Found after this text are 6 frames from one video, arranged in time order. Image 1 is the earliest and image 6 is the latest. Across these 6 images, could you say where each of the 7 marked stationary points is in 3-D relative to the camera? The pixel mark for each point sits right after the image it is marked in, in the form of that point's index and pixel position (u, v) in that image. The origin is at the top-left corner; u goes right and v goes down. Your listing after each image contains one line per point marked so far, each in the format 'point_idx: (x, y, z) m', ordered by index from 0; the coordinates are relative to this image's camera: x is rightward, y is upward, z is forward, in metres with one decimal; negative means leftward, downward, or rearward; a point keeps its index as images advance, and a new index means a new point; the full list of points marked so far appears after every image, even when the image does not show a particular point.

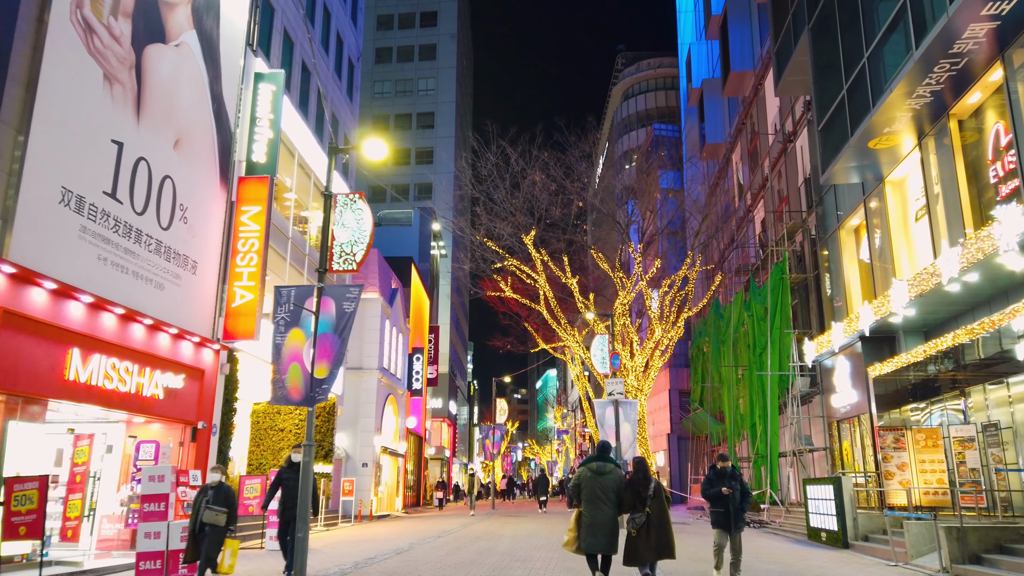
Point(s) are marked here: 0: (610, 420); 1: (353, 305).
0: (+2.2, -2.9, +16.2) m
1: (-1.9, -0.2, +8.8) m
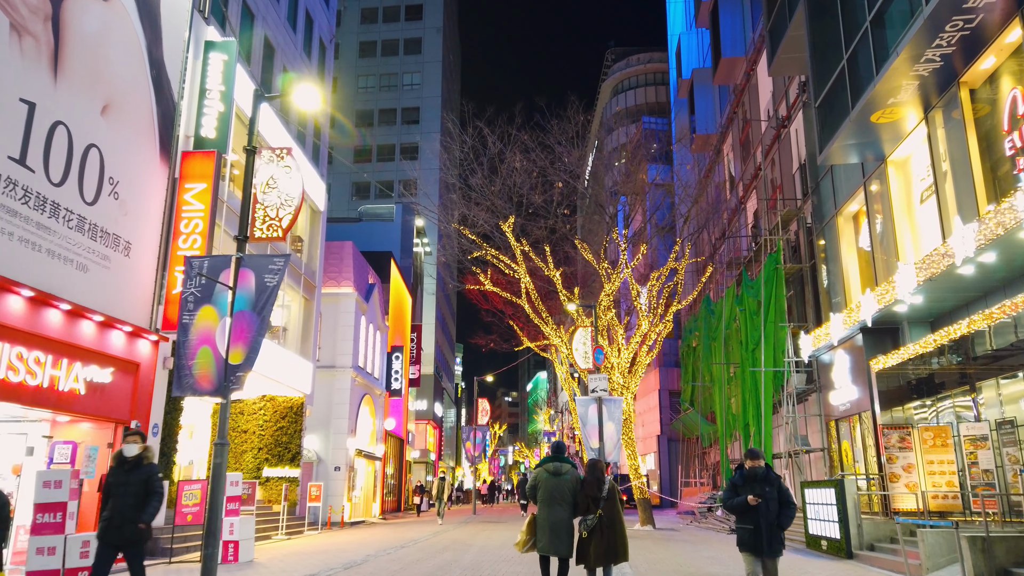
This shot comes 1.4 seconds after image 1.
0: (+1.6, -2.6, +14.9) m
1: (-2.4, +0.1, +7.5) m
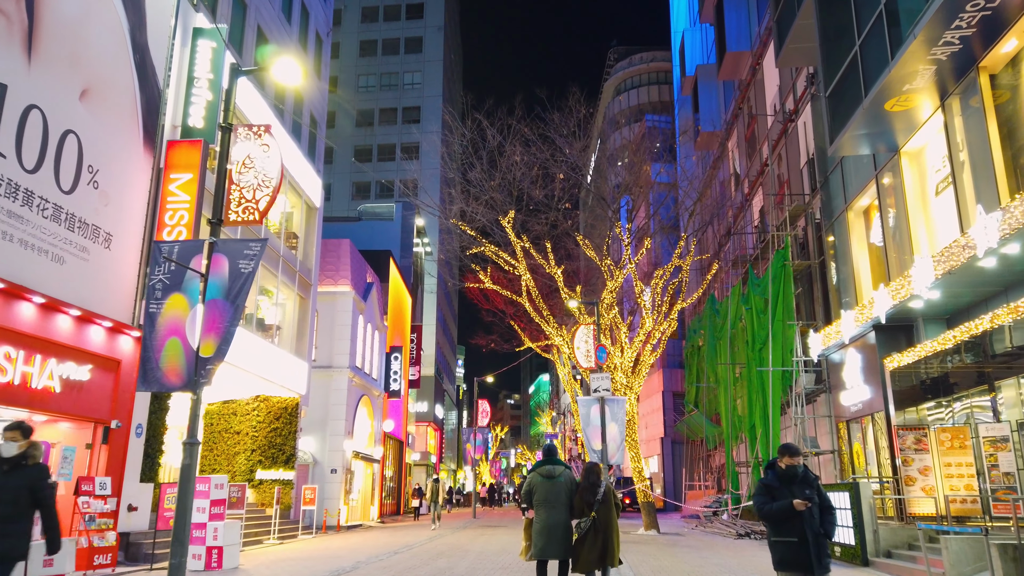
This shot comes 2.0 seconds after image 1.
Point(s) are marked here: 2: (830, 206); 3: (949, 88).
0: (+1.6, -2.5, +14.3) m
1: (-2.4, +0.2, +6.9) m
2: (+8.5, +2.2, +19.8) m
3: (+8.2, +3.7, +13.9) m
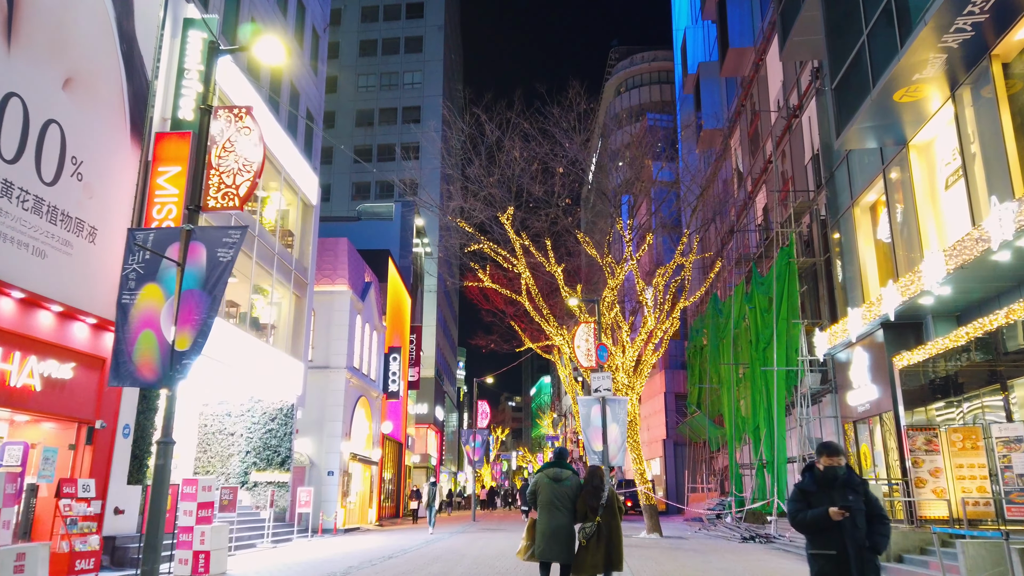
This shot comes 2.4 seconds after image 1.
0: (+1.6, -2.5, +13.9) m
1: (-2.5, +0.3, +6.5) m
2: (+8.4, +2.2, +19.4) m
3: (+8.1, +3.8, +13.5) m
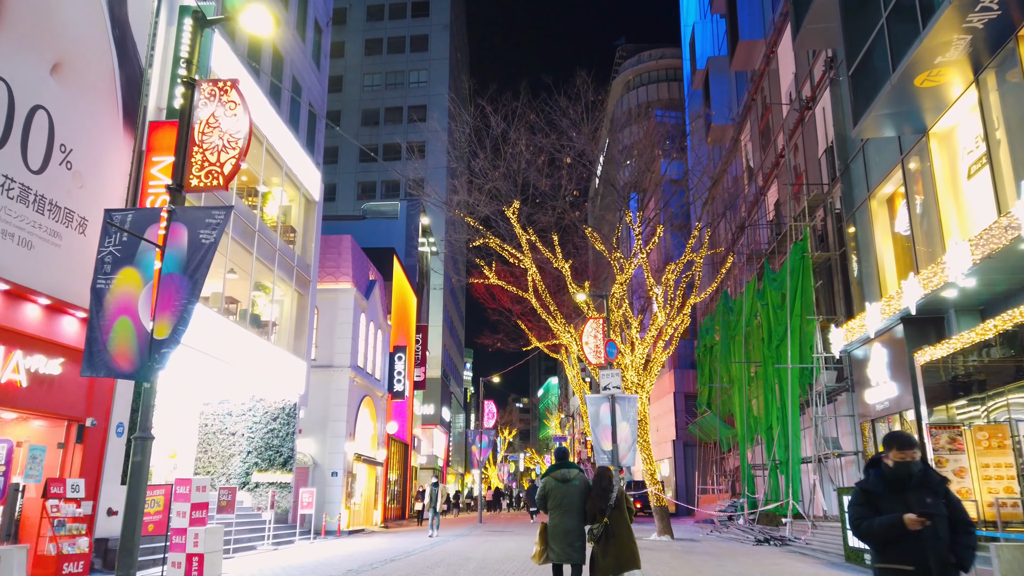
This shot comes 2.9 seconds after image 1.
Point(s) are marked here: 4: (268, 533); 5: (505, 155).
0: (+1.7, -2.4, +13.4) m
1: (-2.4, +0.4, +6.1) m
2: (+8.6, +2.4, +18.9) m
3: (+8.2, +3.9, +13.0) m
4: (-5.6, -5.6, +17.1) m
5: (-0.2, +3.3, +18.5) m
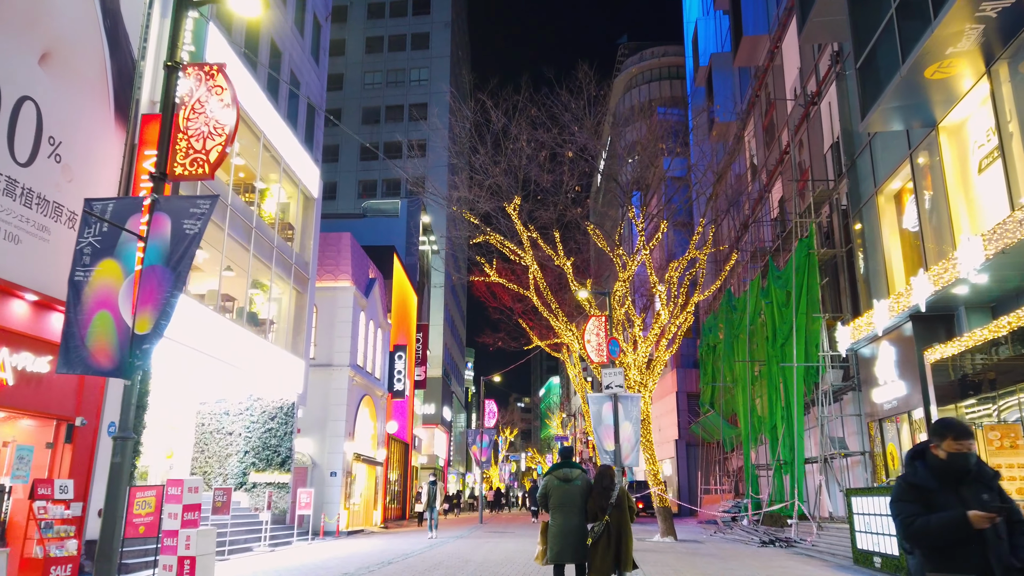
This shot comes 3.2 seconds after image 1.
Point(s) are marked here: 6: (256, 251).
0: (+1.7, -2.3, +13.2) m
1: (-2.4, +0.5, +5.8) m
2: (+8.6, +2.4, +18.6) m
3: (+8.2, +4.0, +12.7) m
4: (-5.6, -5.6, +16.8) m
5: (-0.2, +3.4, +18.3) m
6: (-6.6, +0.9, +19.1) m
